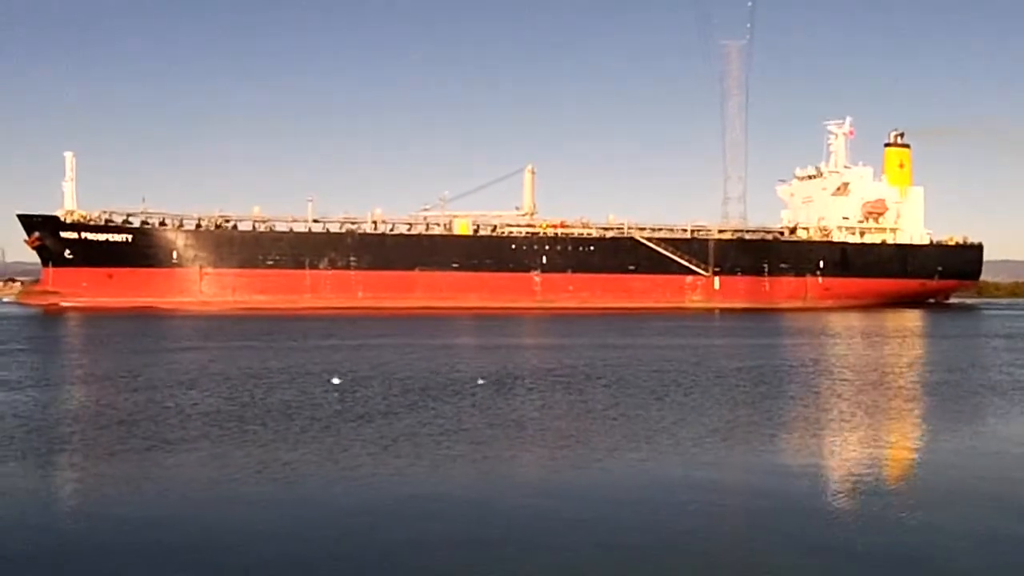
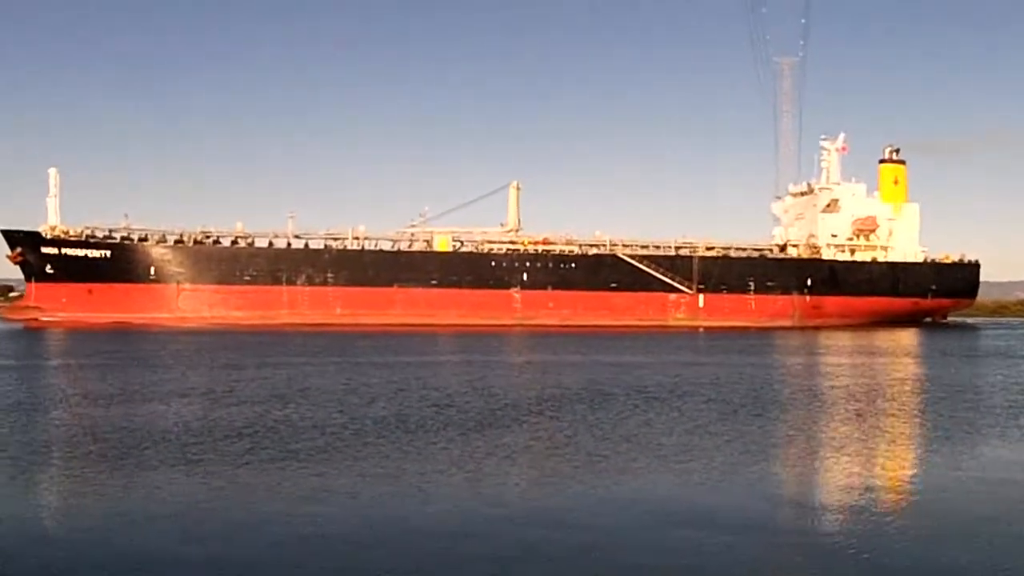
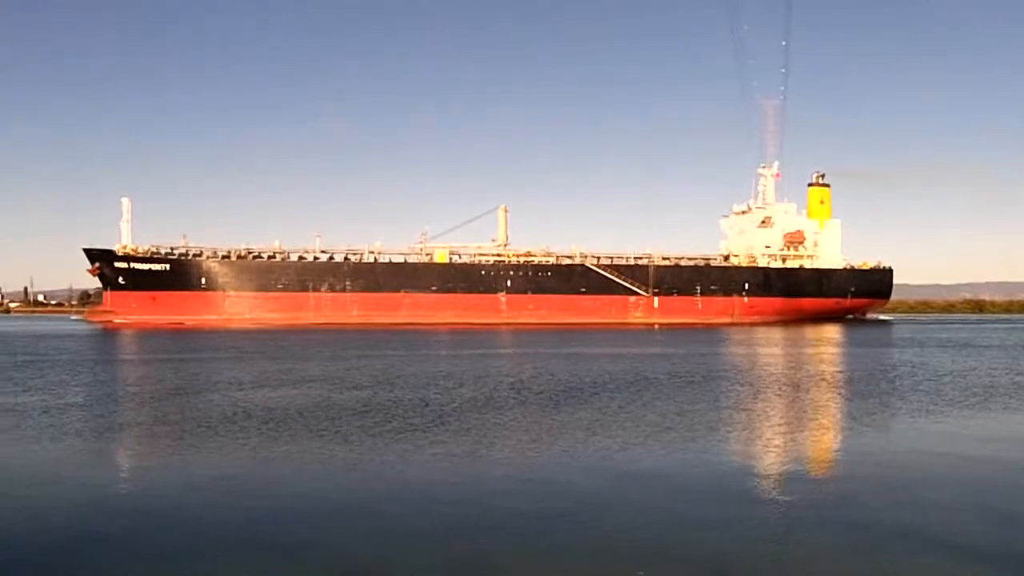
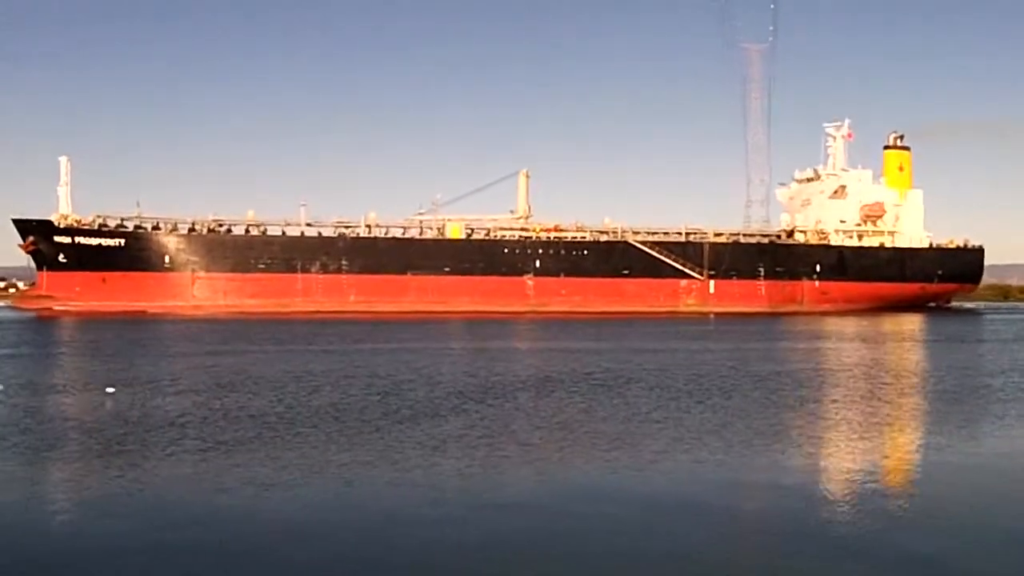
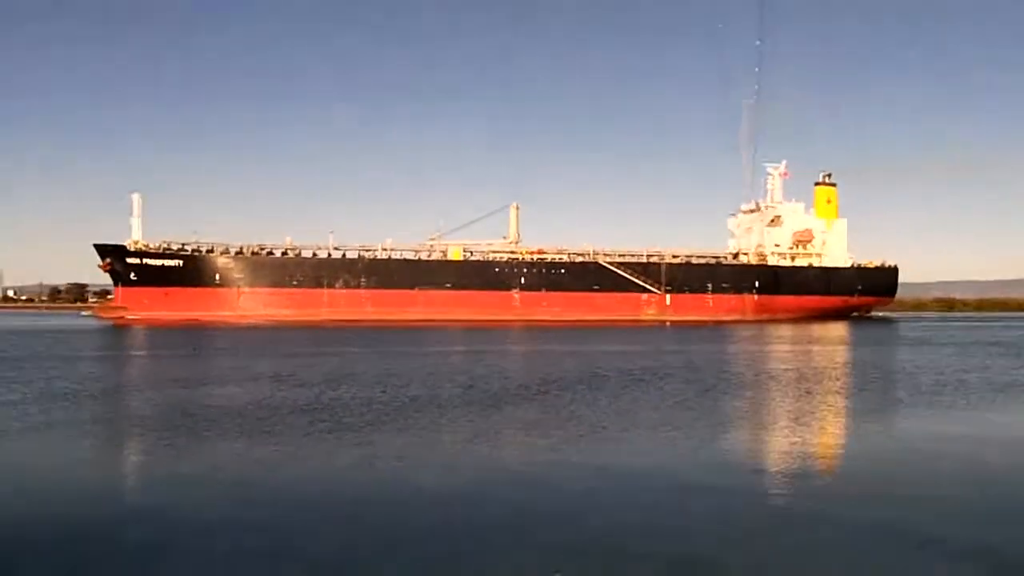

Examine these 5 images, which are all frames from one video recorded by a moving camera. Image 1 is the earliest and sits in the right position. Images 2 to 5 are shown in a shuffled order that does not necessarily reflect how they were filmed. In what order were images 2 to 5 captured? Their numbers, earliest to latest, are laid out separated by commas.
4, 2, 5, 3
